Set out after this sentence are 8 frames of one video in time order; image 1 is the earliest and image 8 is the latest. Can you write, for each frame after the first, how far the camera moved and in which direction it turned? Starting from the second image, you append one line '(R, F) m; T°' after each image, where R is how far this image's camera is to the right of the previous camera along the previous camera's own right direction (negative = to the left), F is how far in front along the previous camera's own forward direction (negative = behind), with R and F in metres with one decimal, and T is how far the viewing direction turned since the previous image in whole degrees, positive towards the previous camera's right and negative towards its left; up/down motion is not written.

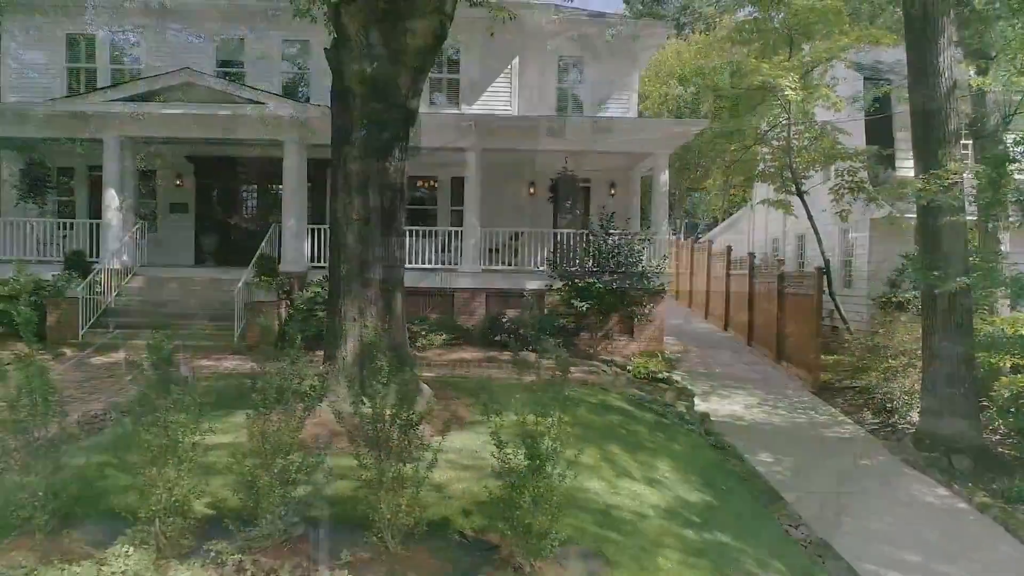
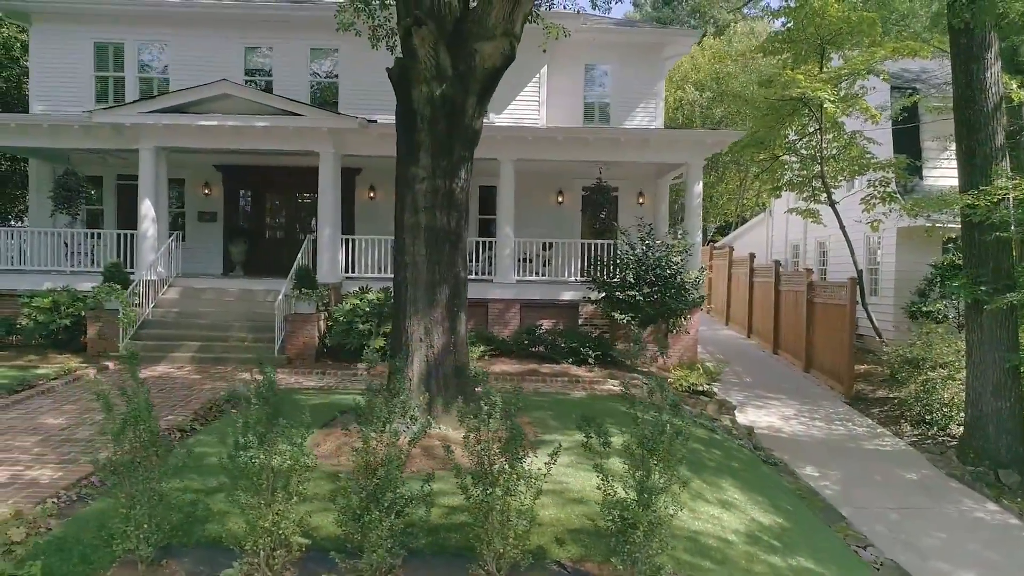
(-0.6, 0.0) m; 0°
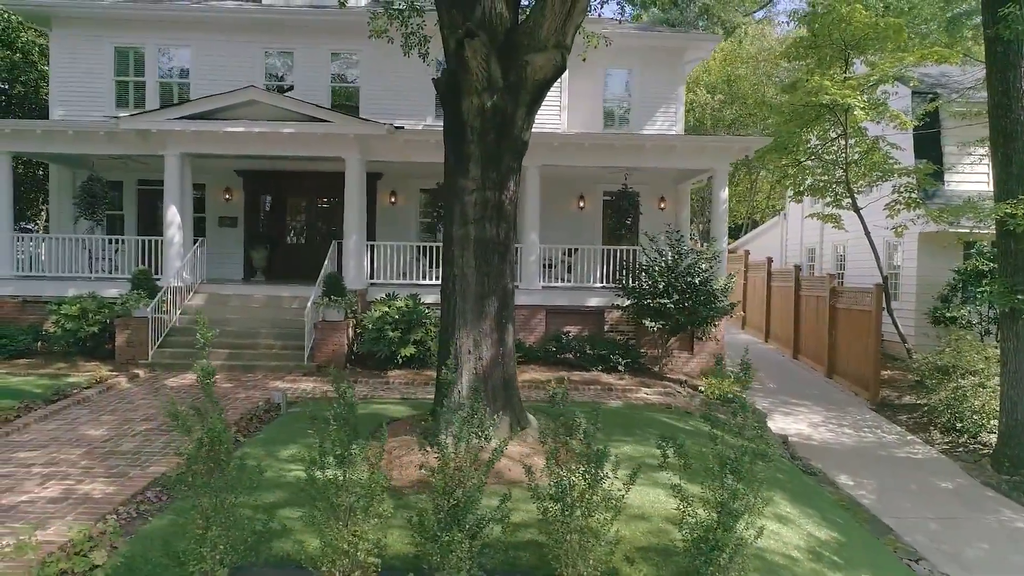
(-0.4, 0.0) m; 0°
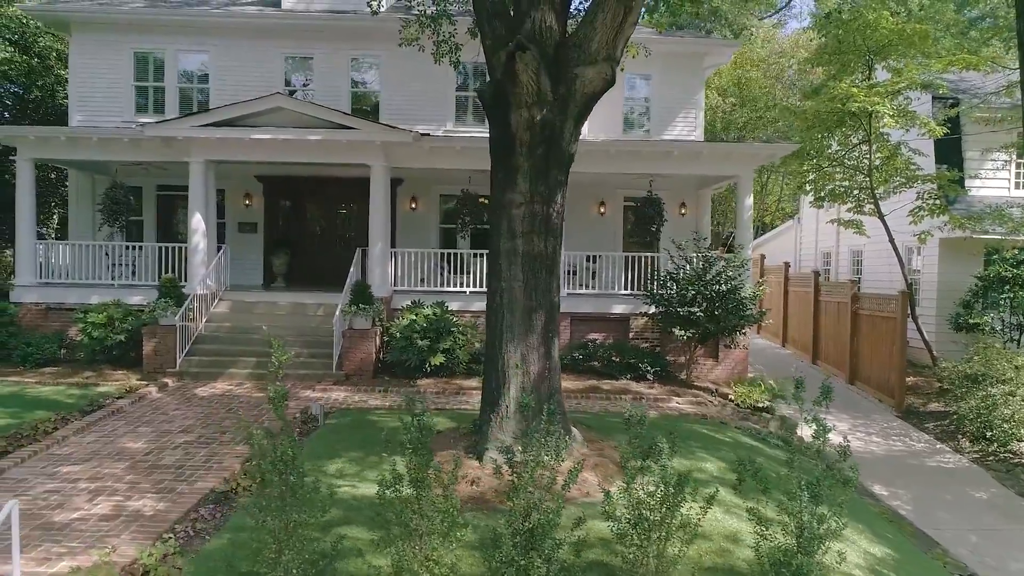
(-0.4, 0.0) m; 0°
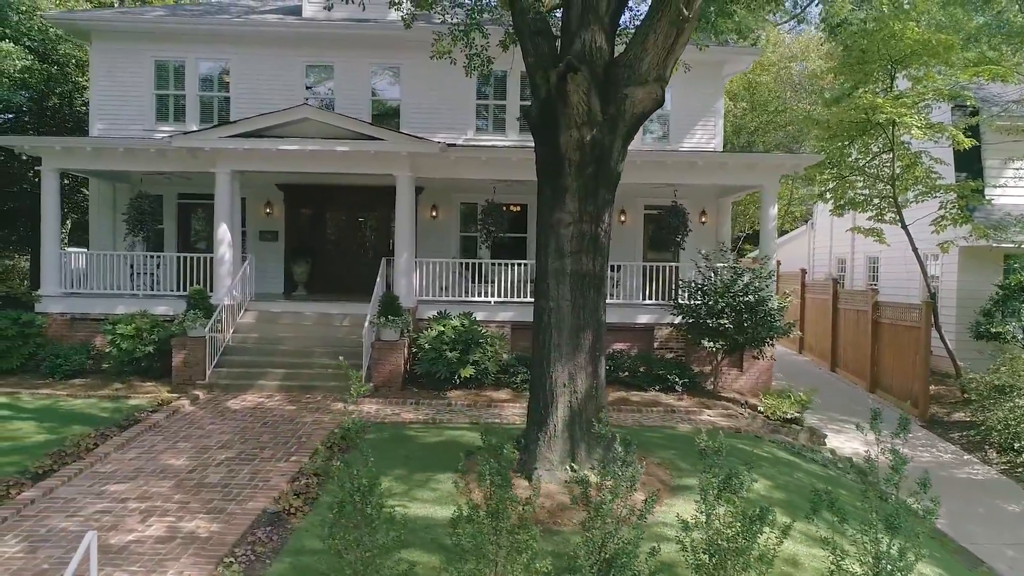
(-0.4, 0.0) m; 0°
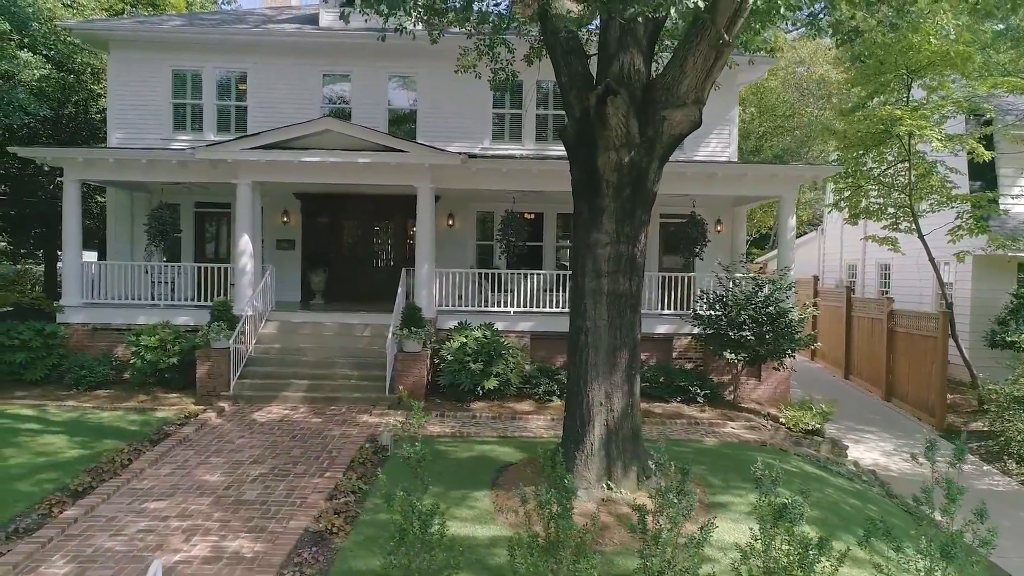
(-0.3, -0.1) m; 0°
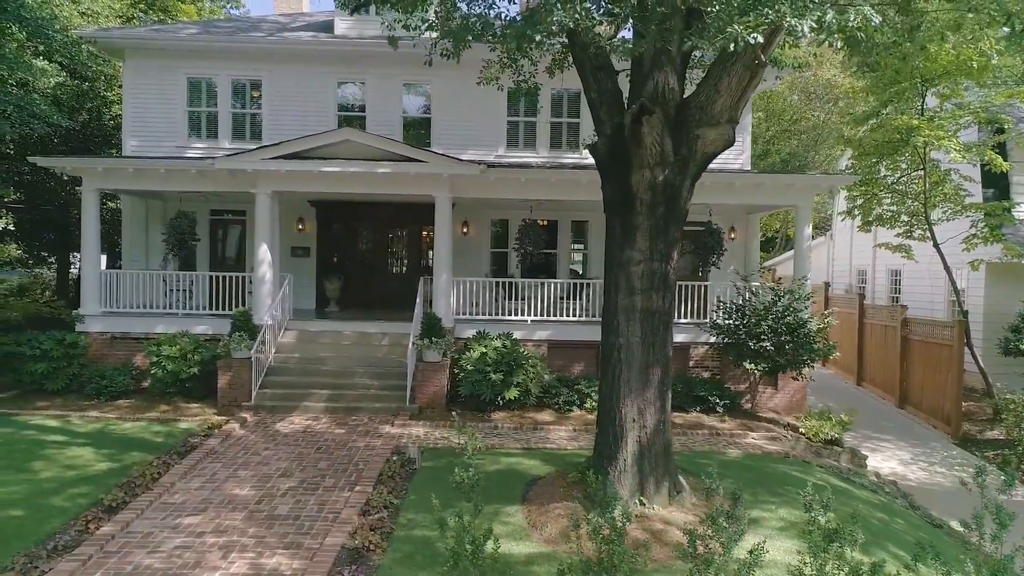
(-0.3, 0.0) m; 0°
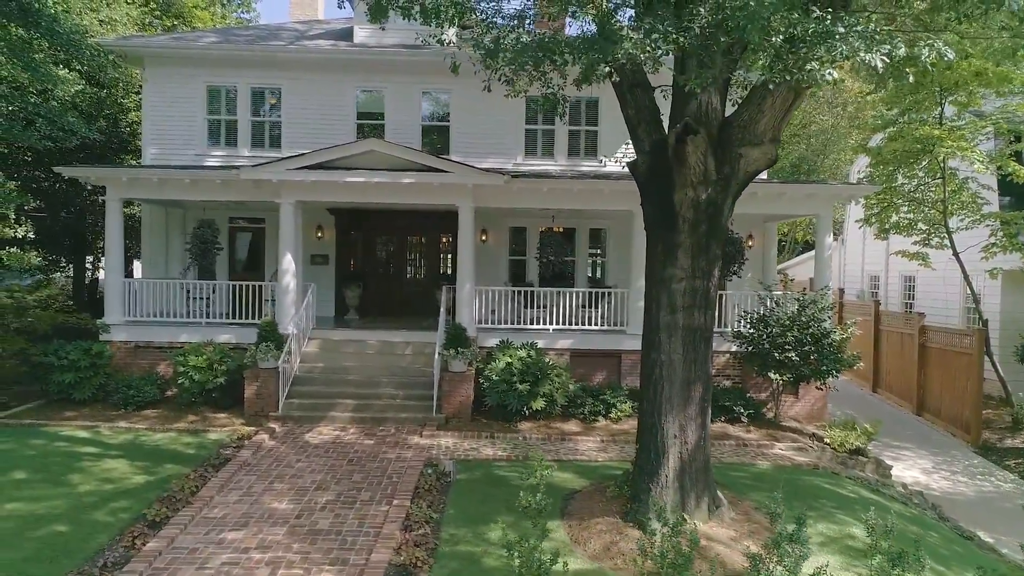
(-0.4, 0.0) m; 0°
